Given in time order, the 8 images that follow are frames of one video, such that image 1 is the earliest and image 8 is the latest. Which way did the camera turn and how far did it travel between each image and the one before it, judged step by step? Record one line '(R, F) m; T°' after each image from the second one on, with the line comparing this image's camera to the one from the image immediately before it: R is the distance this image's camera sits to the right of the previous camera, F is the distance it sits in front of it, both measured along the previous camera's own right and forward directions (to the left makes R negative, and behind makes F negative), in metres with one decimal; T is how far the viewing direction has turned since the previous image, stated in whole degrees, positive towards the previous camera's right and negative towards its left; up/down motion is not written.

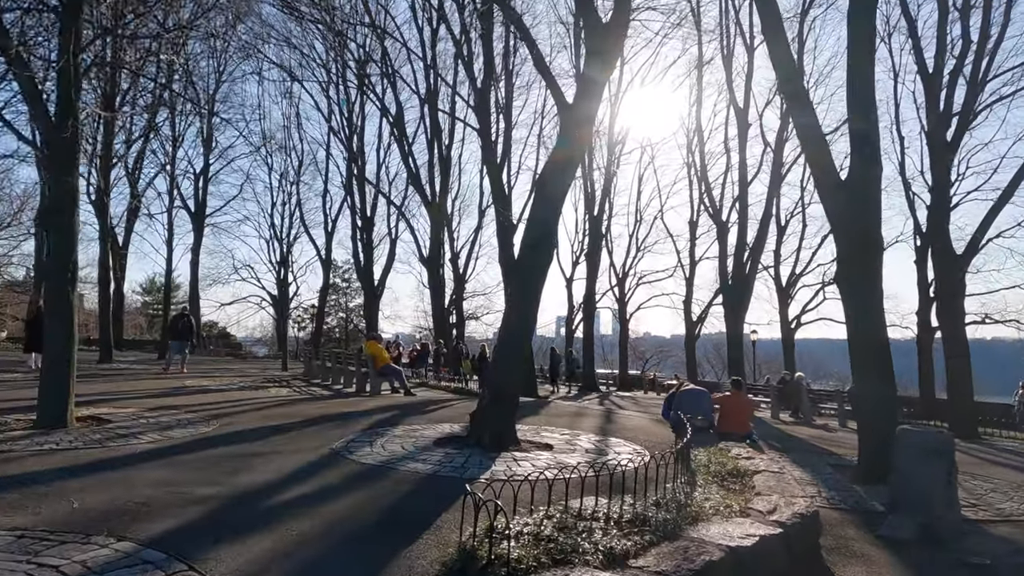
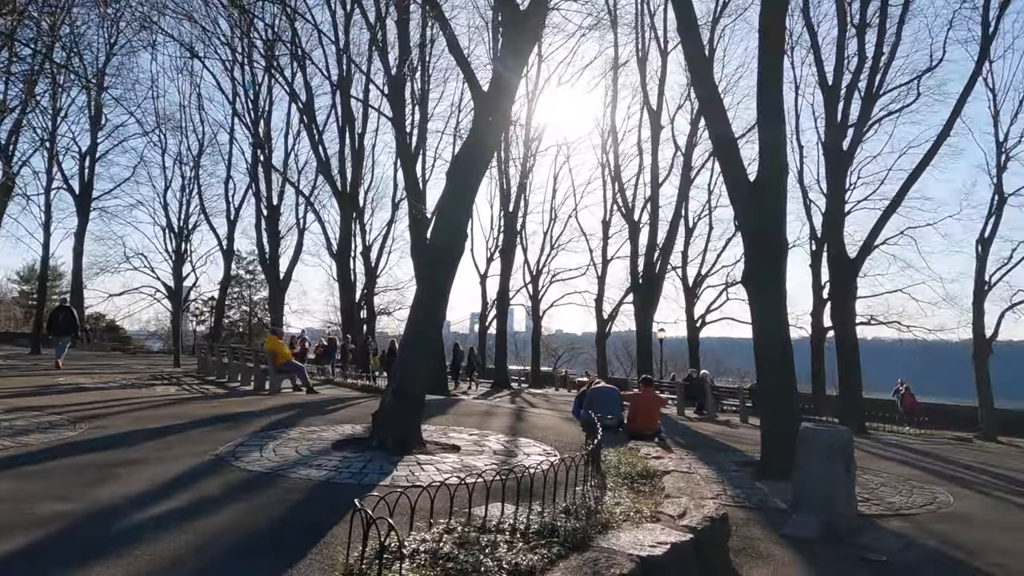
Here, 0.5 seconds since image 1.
(+0.1, +0.5) m; +7°
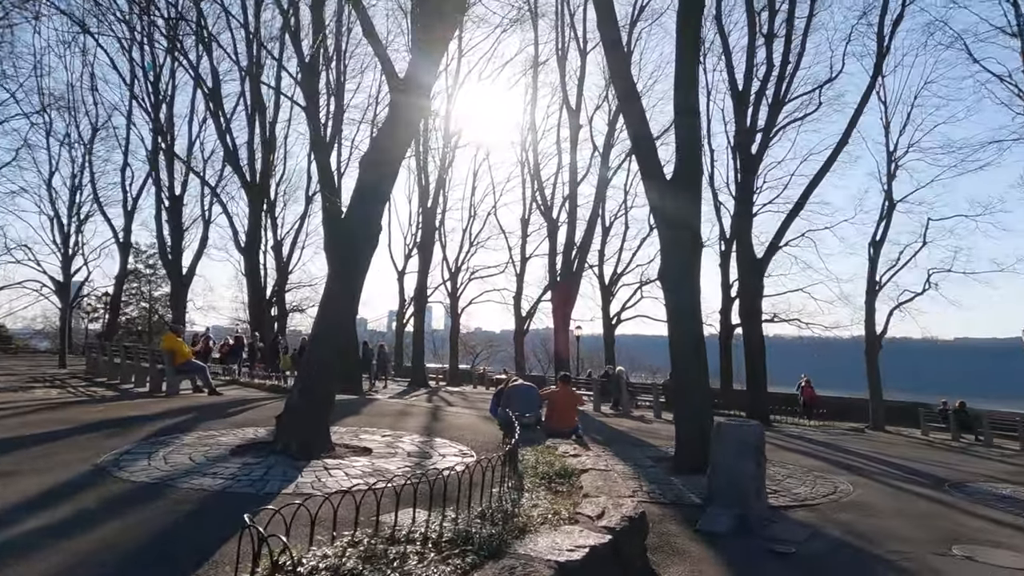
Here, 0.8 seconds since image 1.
(0.0, +0.3) m; +7°
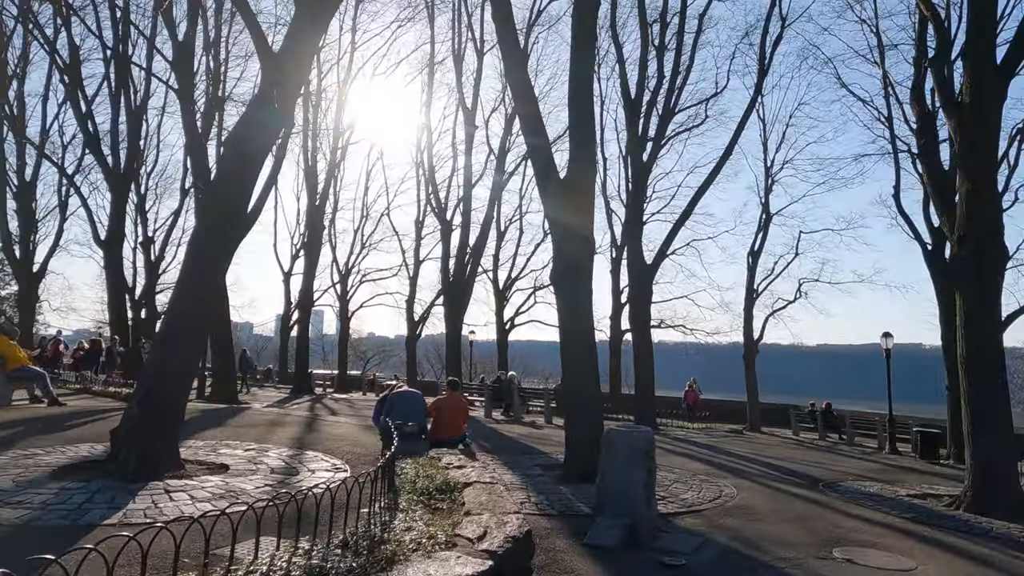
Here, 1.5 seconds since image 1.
(+0.2, +0.7) m; +9°
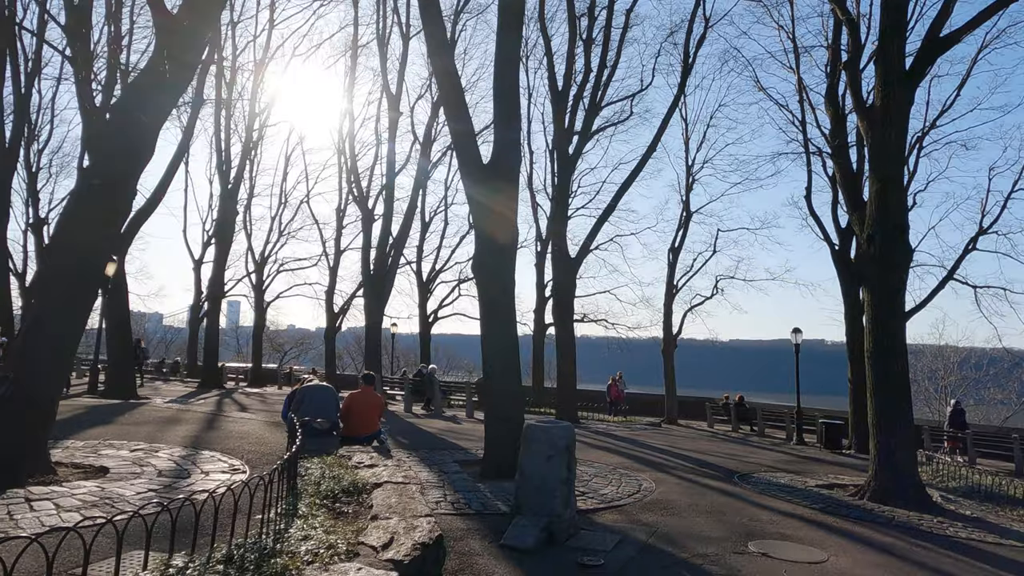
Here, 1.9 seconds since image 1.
(+0.1, +0.4) m; +6°
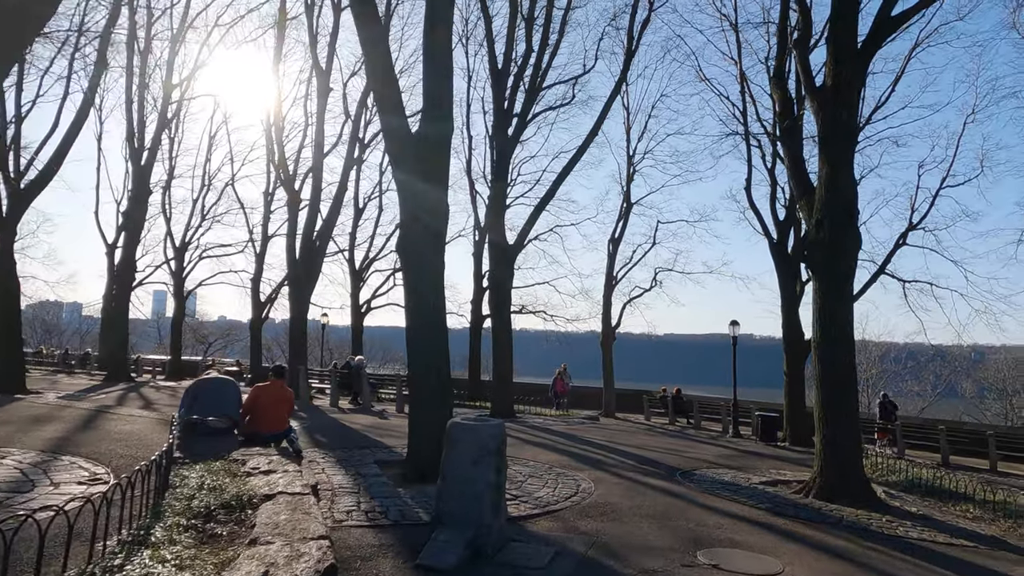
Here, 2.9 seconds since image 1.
(+0.2, +1.2) m; +5°
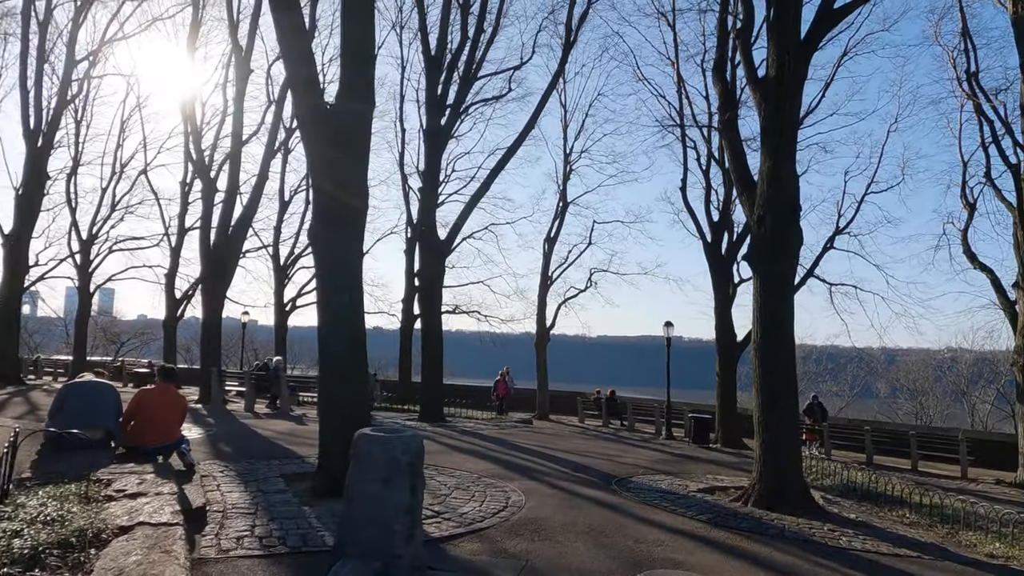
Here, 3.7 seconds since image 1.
(+0.2, +1.0) m; +6°
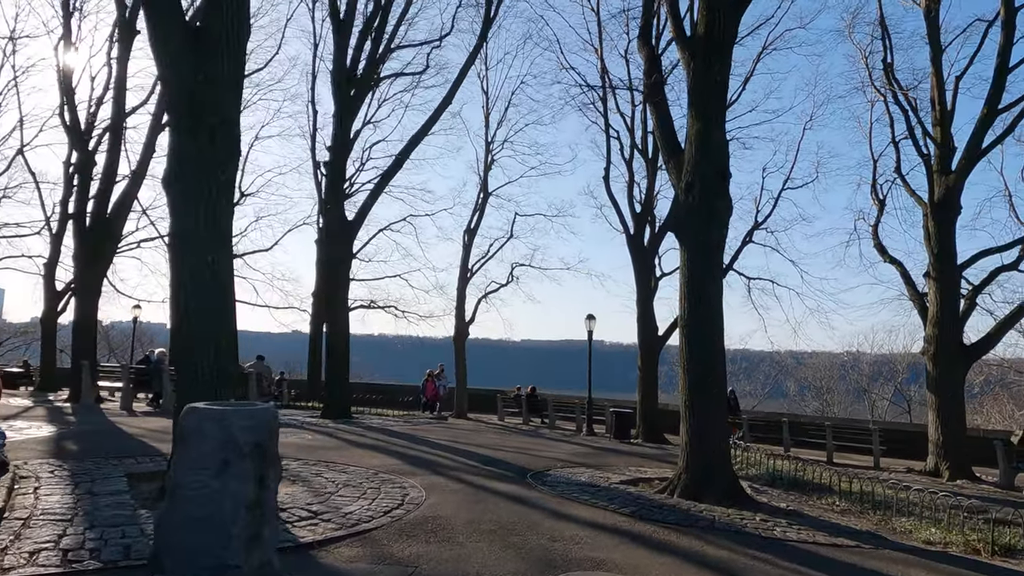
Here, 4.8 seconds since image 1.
(+0.3, +1.4) m; +6°
